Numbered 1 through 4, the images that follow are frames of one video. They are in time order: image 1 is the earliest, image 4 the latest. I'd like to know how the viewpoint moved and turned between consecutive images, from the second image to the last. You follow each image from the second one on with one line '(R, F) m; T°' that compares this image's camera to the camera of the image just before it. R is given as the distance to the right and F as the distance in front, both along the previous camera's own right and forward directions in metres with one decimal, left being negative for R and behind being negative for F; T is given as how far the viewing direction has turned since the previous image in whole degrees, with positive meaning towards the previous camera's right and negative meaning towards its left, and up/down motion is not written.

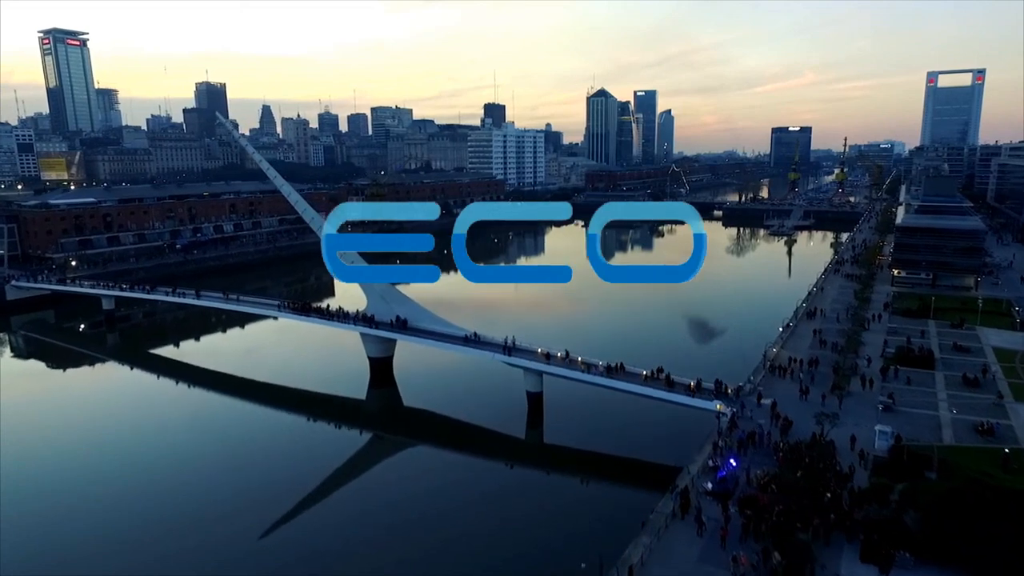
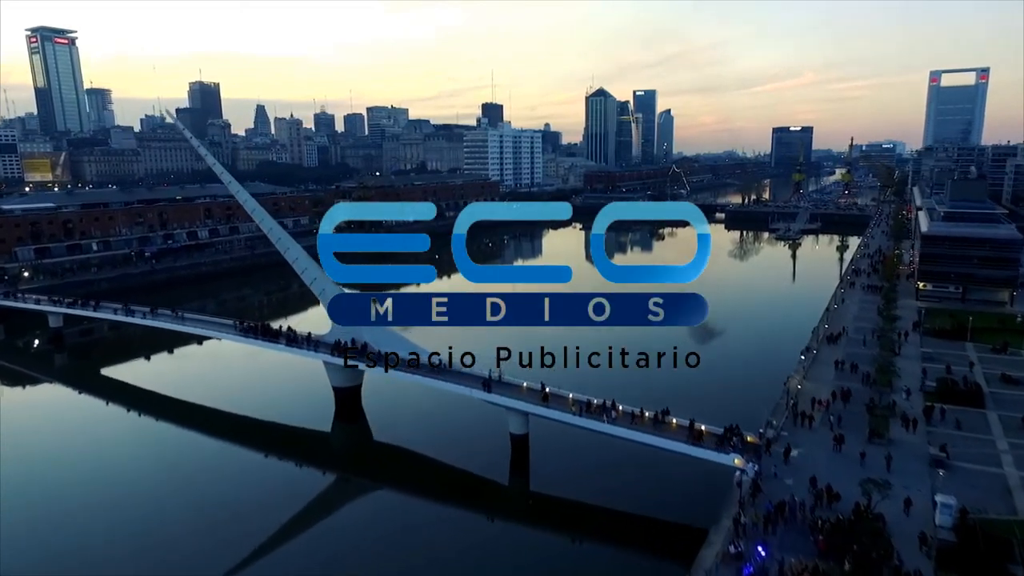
(+0.3, +1.7) m; 0°
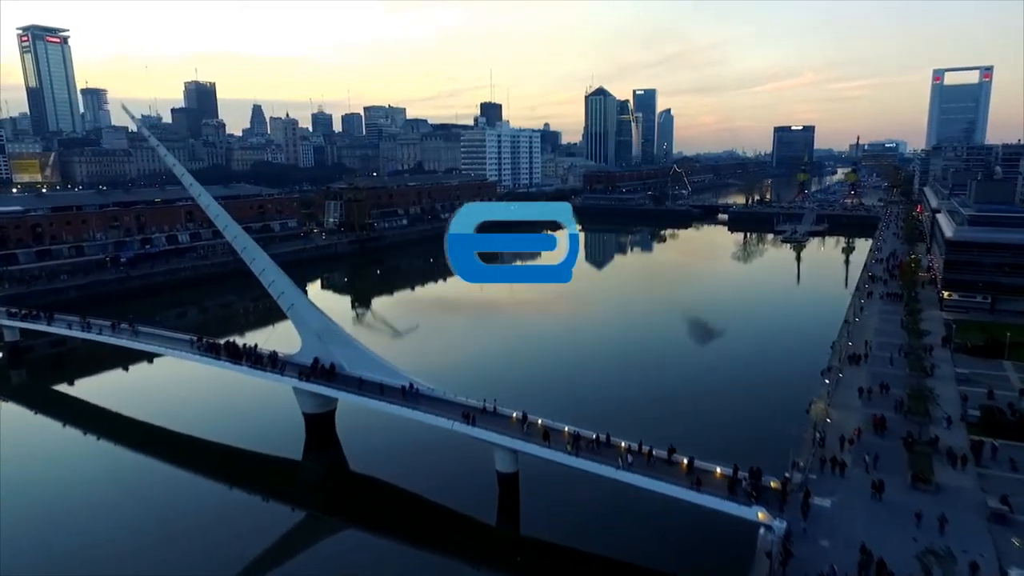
(+0.2, +1.3) m; 0°
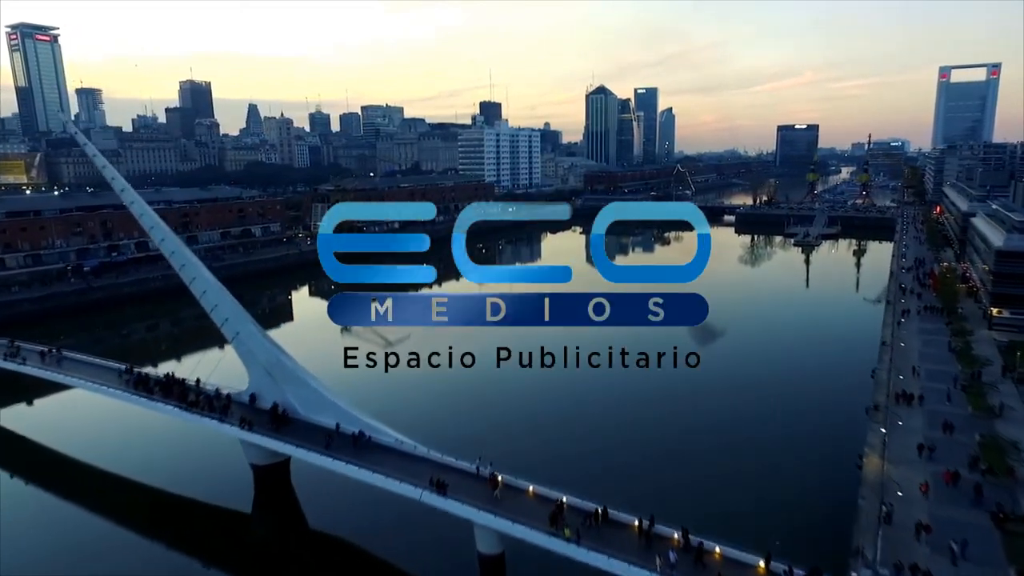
(+0.2, +1.9) m; 0°
